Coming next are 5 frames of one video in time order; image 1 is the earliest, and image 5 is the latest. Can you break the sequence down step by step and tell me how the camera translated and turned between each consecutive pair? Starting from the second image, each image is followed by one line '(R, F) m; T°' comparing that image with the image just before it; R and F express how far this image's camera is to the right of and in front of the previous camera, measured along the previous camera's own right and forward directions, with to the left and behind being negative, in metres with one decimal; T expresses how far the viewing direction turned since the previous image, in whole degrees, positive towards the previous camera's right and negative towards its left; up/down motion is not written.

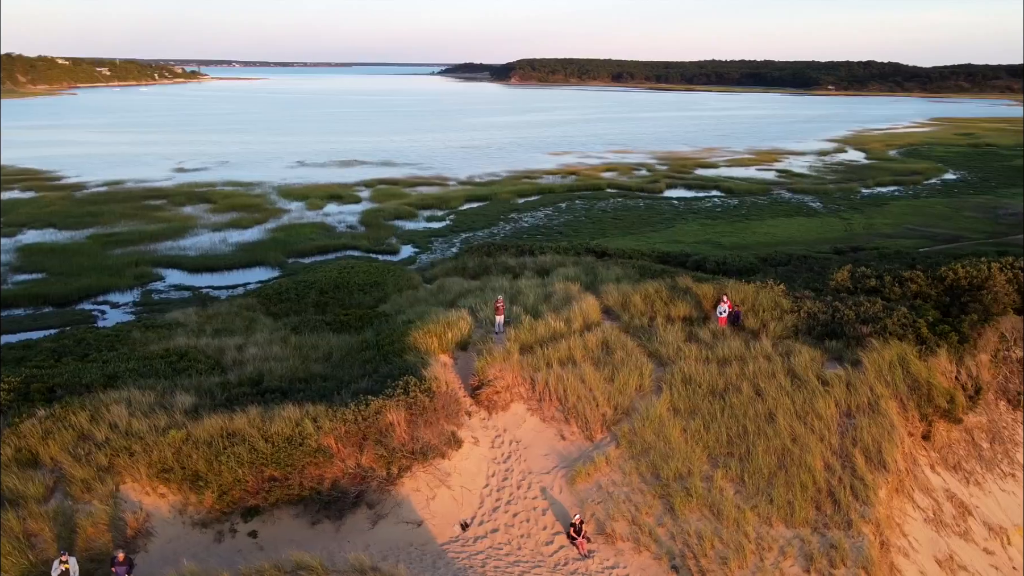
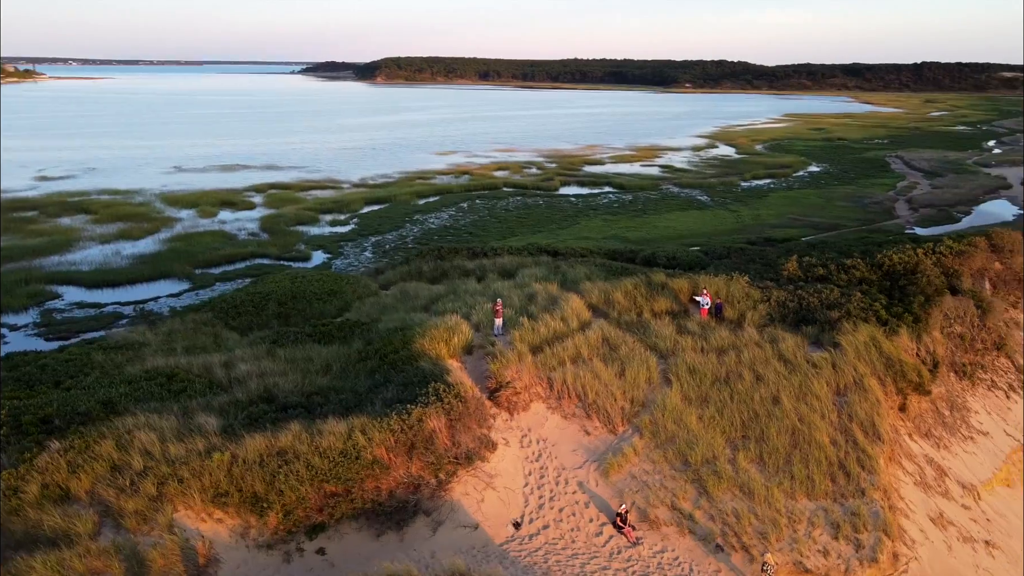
(-2.0, -0.1) m; +9°
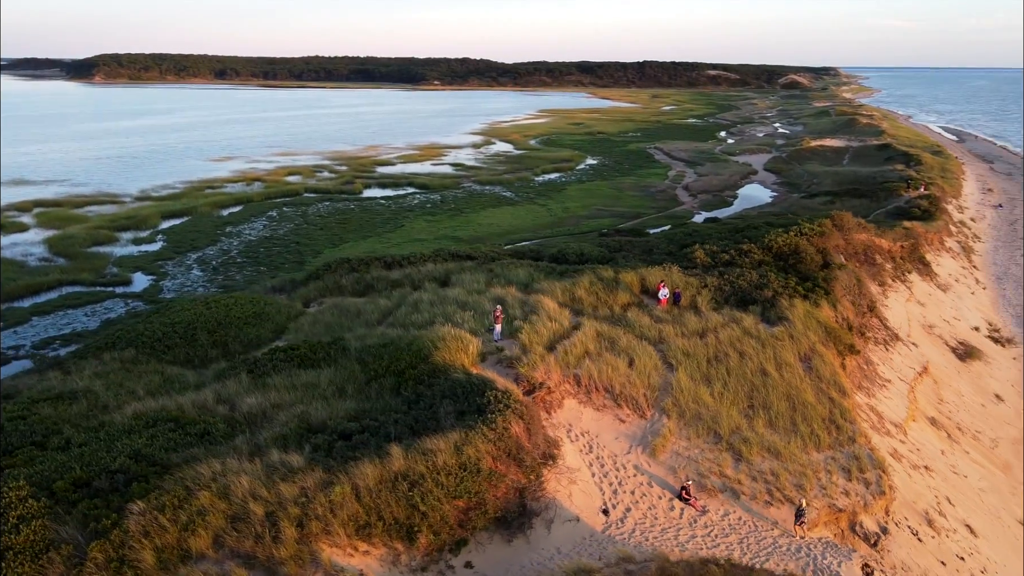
(-3.8, 0.0) m; +17°
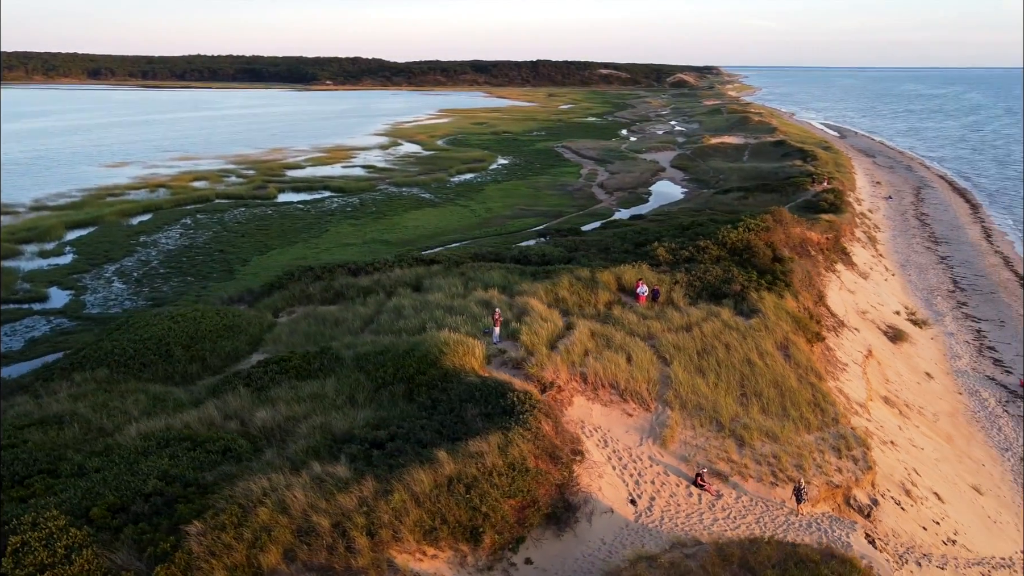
(-1.6, -0.2) m; +7°
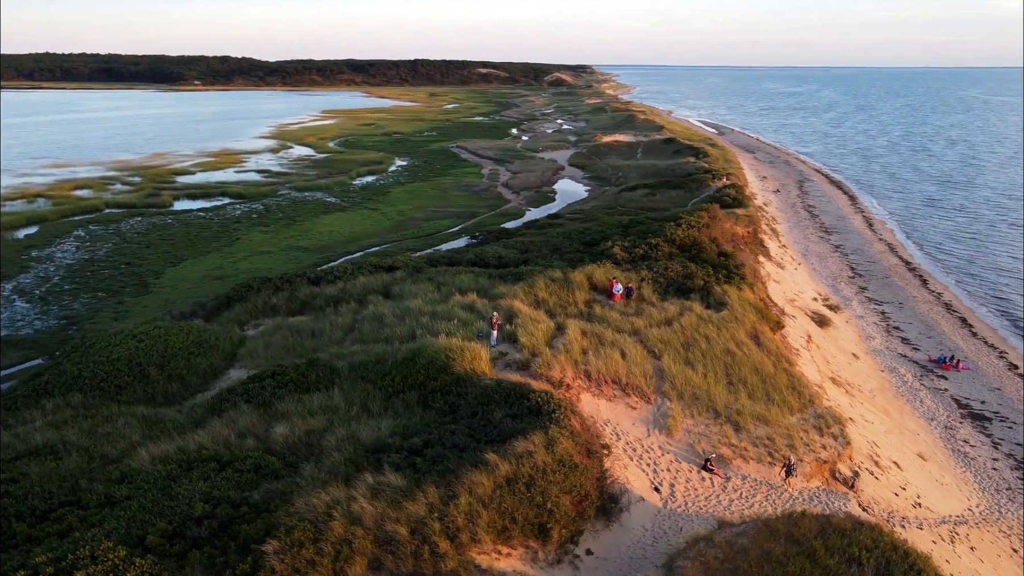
(-1.9, -0.2) m; +8°
